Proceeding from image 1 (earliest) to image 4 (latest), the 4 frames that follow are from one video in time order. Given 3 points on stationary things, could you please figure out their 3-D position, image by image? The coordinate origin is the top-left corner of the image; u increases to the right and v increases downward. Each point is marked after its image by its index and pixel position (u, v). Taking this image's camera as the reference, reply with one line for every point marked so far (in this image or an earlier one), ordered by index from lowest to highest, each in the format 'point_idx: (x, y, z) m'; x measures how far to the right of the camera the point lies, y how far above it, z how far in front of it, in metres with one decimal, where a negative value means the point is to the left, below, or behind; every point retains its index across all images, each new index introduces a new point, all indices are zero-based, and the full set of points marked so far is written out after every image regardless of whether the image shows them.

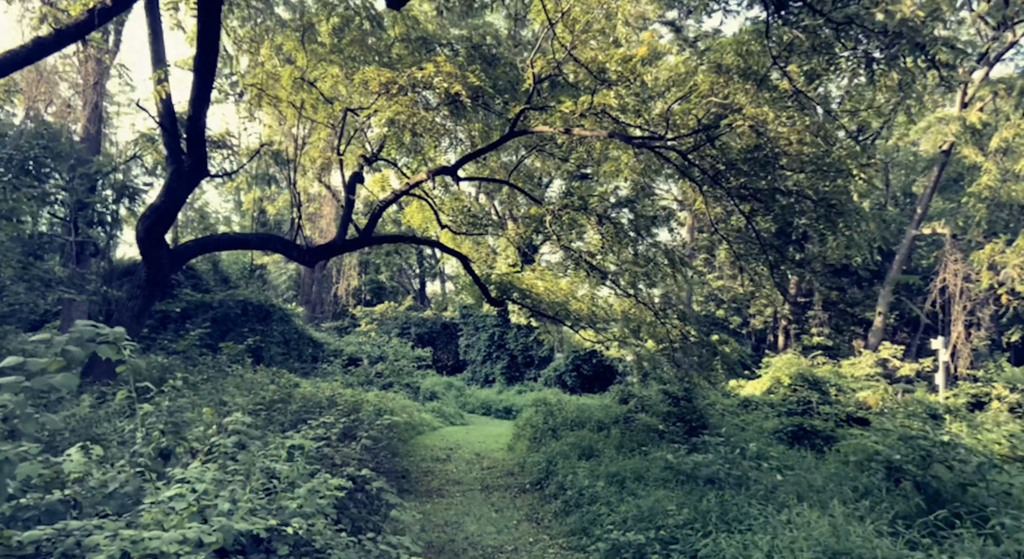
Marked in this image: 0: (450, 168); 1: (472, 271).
0: (-1.0, +1.8, +9.5) m
1: (-0.8, +0.2, +11.1) m
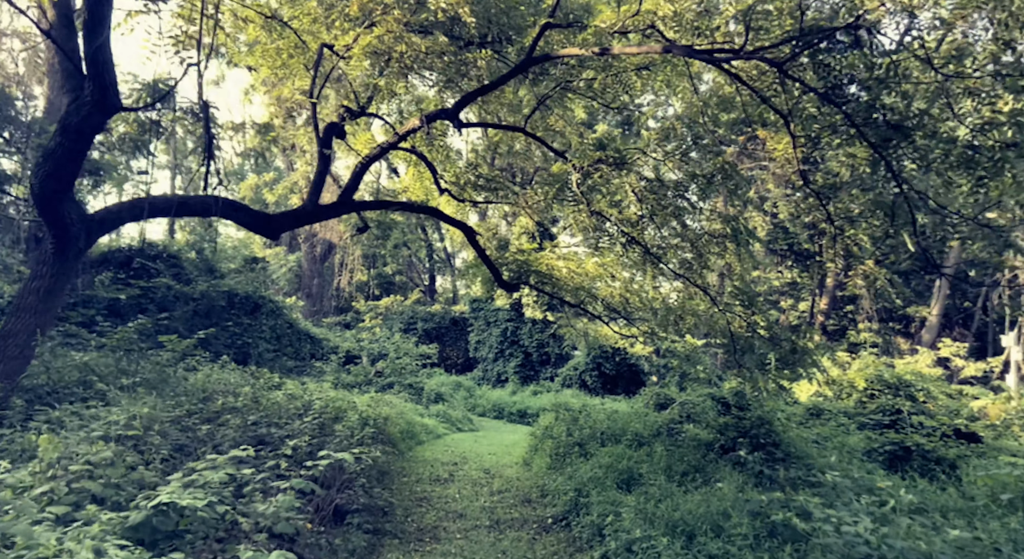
0: (-0.8, +2.1, +7.5) m
1: (-0.5, +0.5, +9.1) m
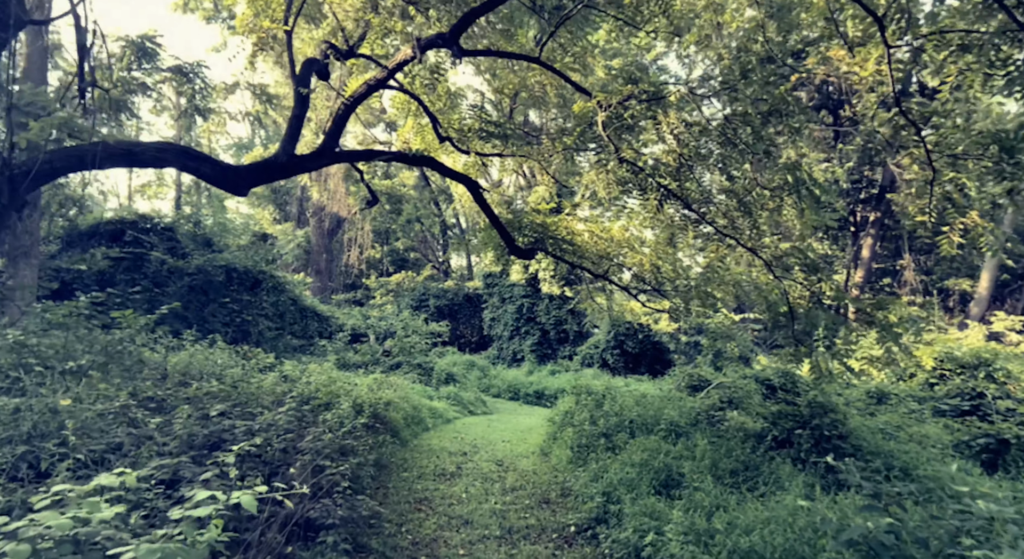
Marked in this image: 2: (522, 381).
0: (-0.7, +2.5, +6.2) m
1: (-0.3, +1.0, +7.9) m
2: (+0.3, -3.0, +17.1) m
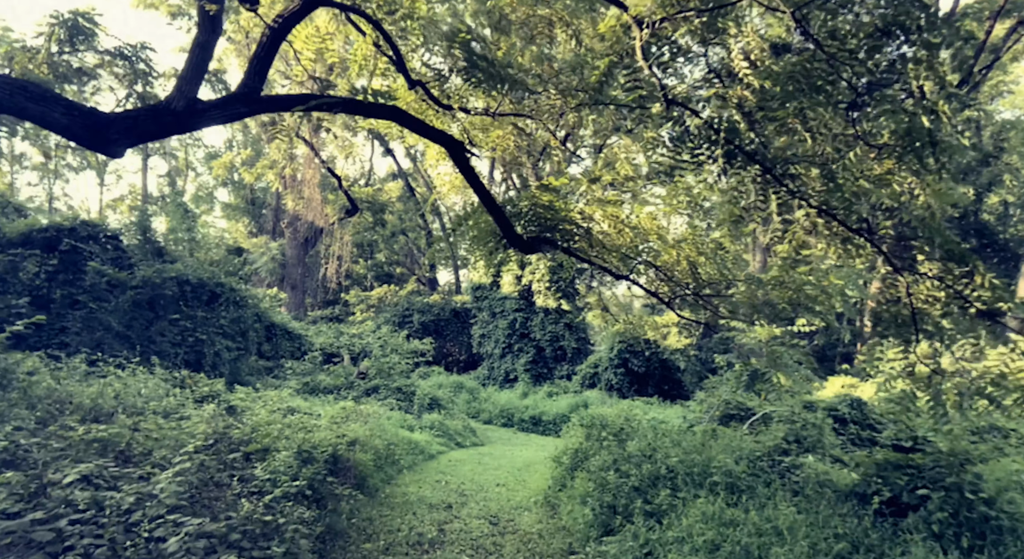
0: (-0.7, +2.5, +4.4) m
1: (-0.4, +0.9, +6.0) m
2: (+0.1, -3.3, +15.2) m
